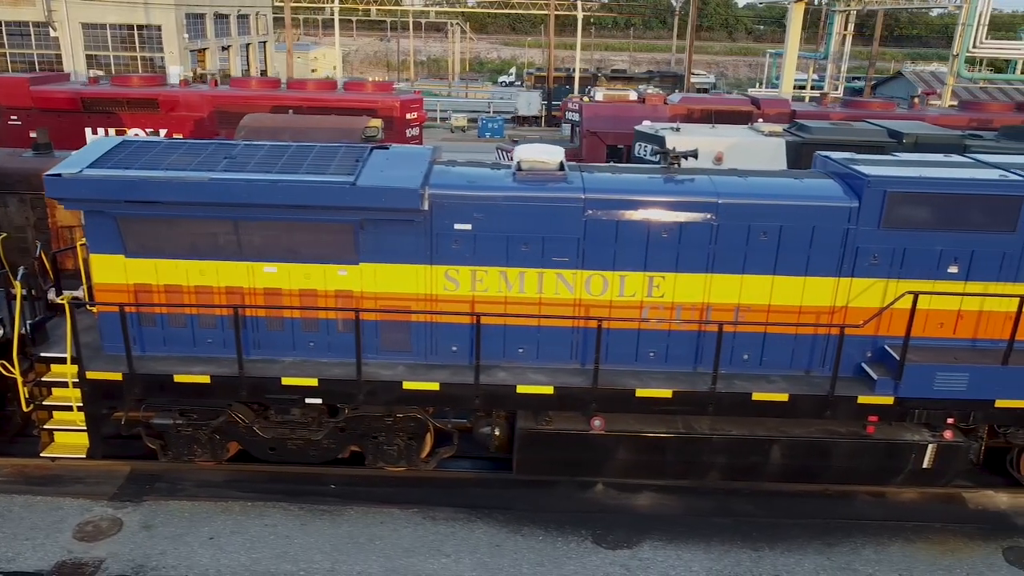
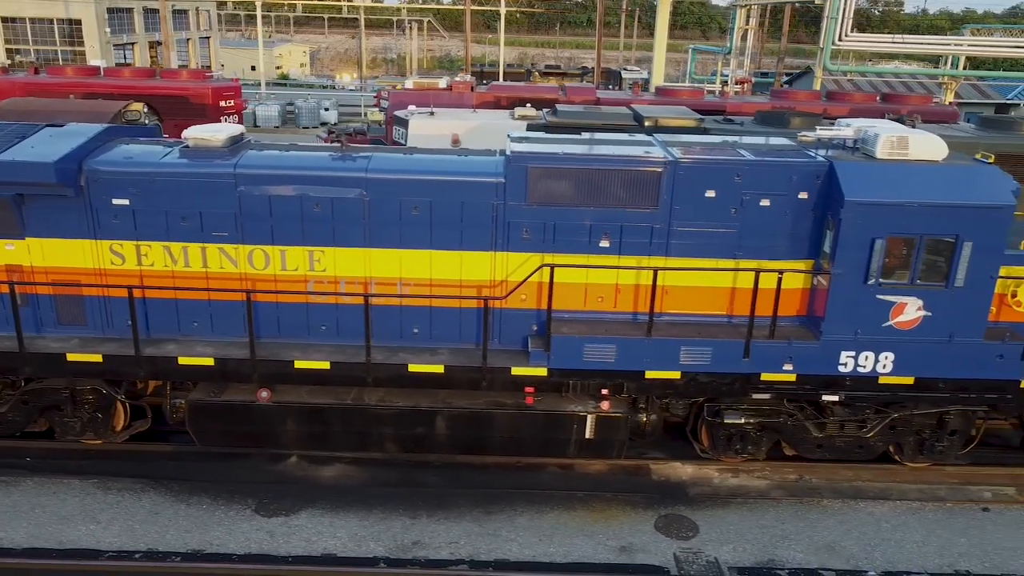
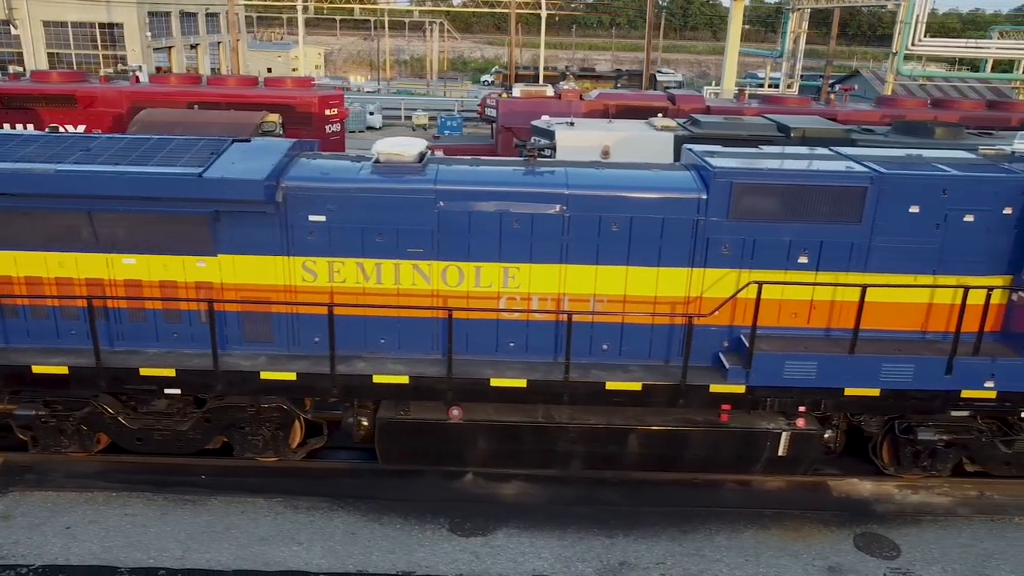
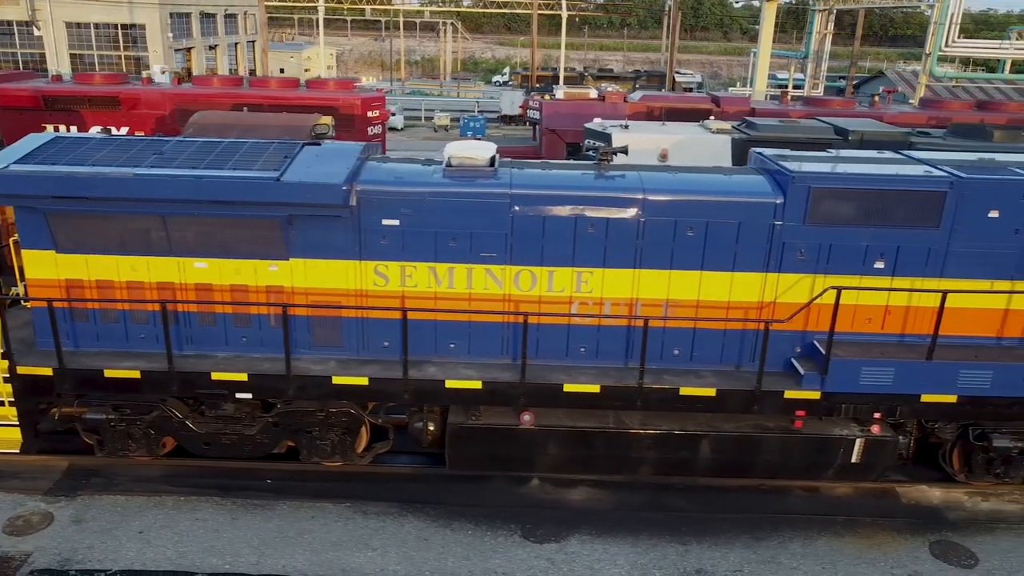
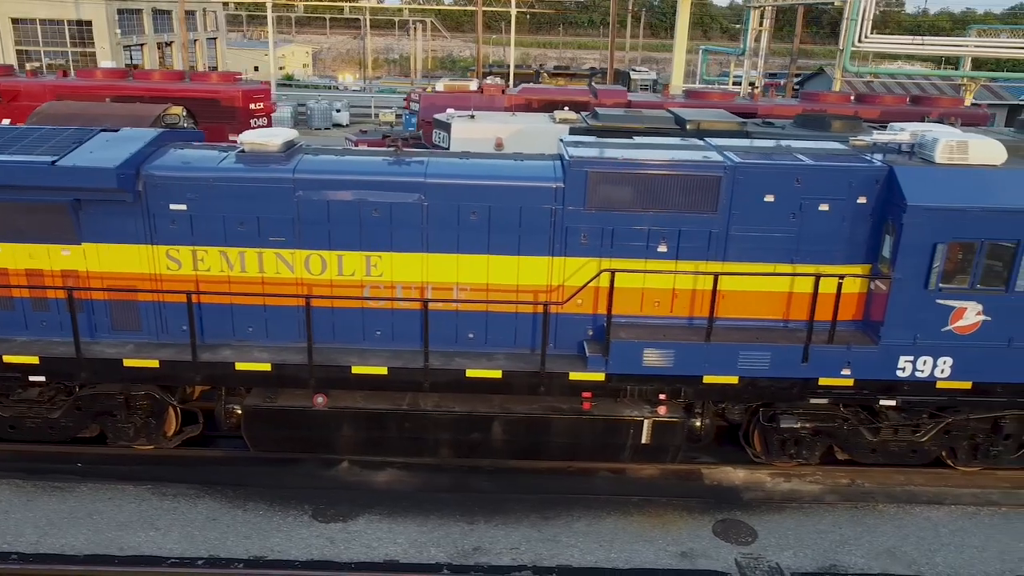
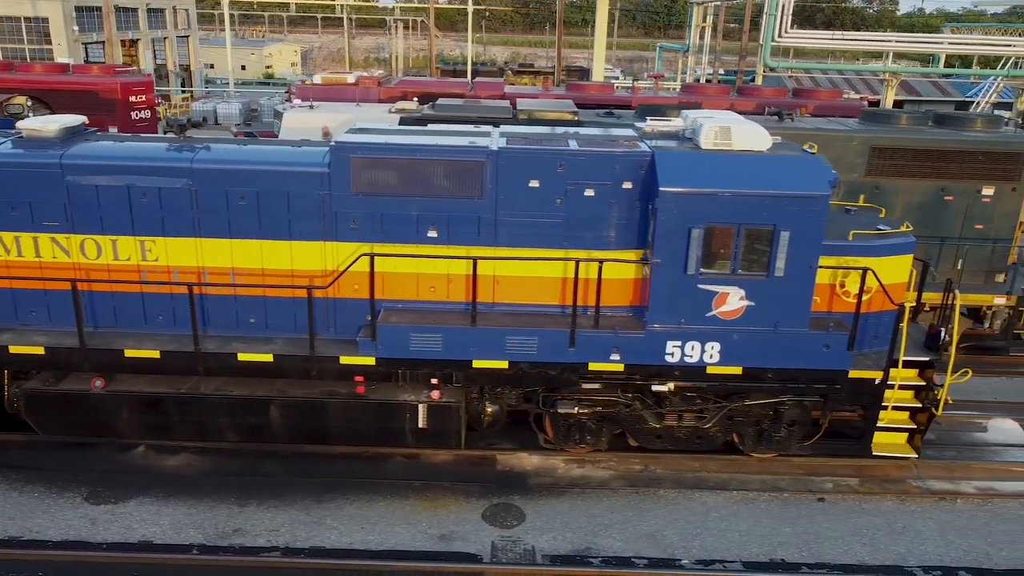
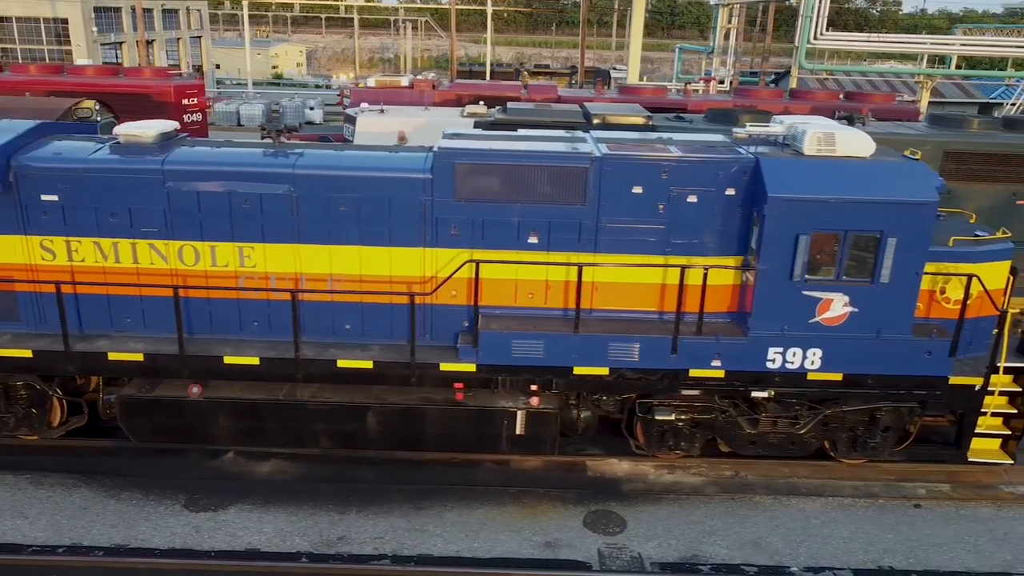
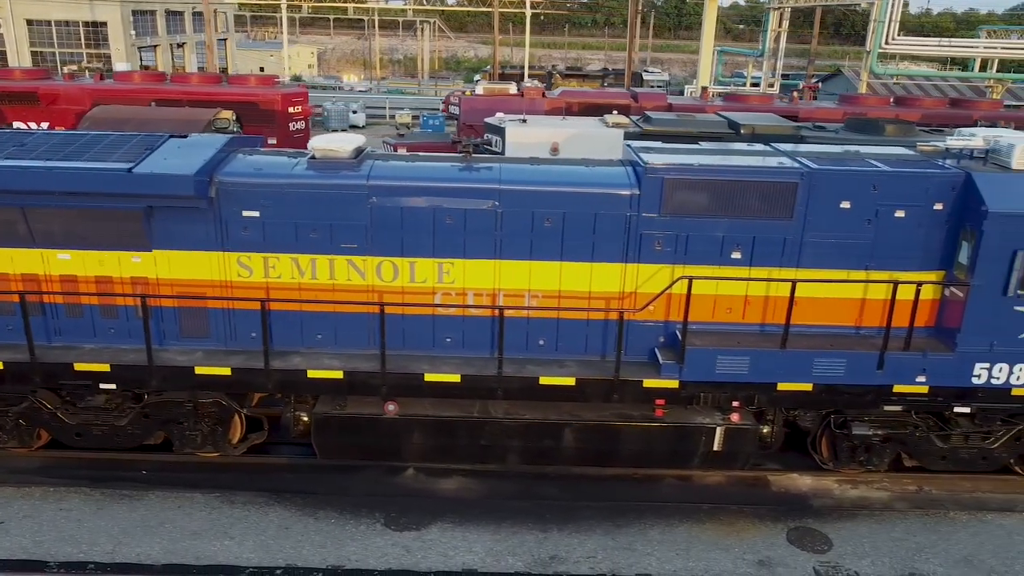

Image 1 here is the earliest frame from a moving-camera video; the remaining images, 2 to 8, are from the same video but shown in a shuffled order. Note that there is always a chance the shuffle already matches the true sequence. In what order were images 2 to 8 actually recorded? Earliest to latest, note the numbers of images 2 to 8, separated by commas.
4, 3, 8, 5, 2, 7, 6
